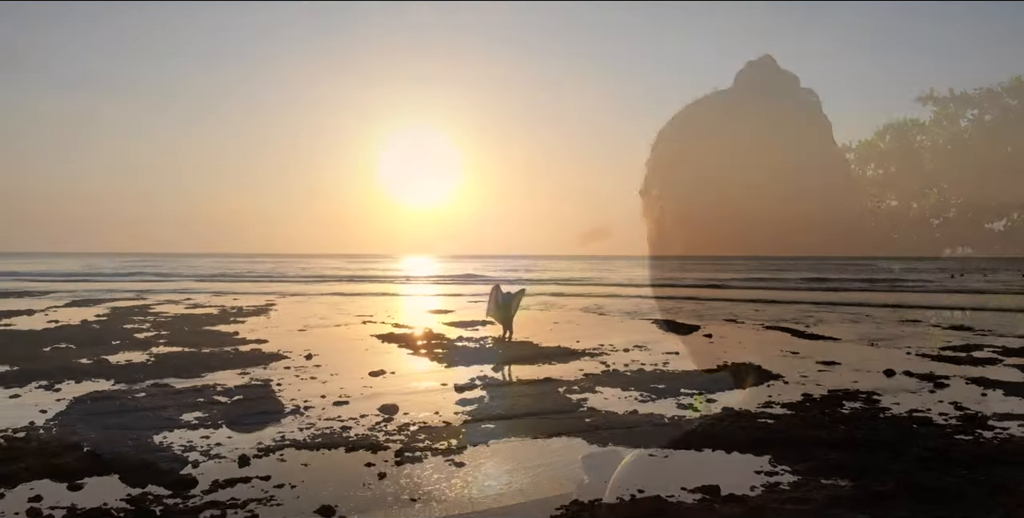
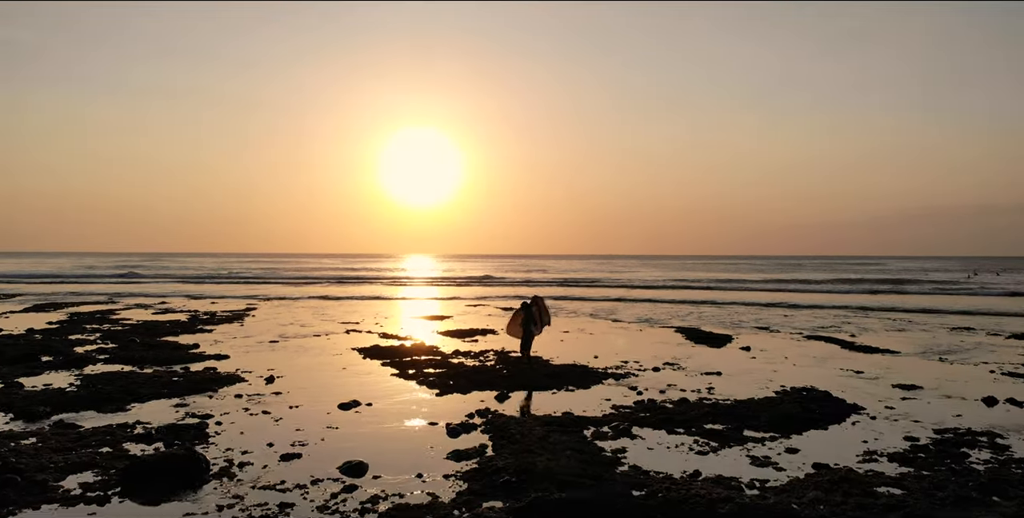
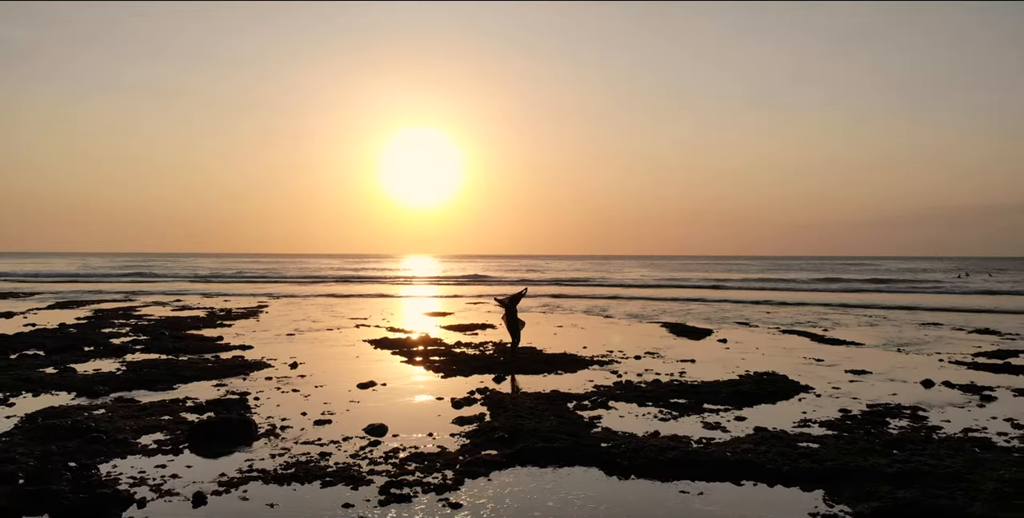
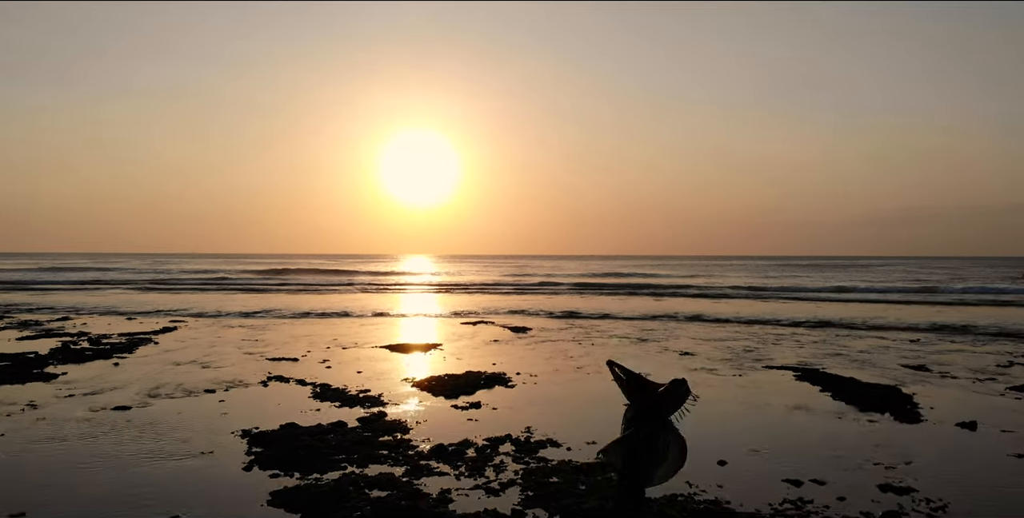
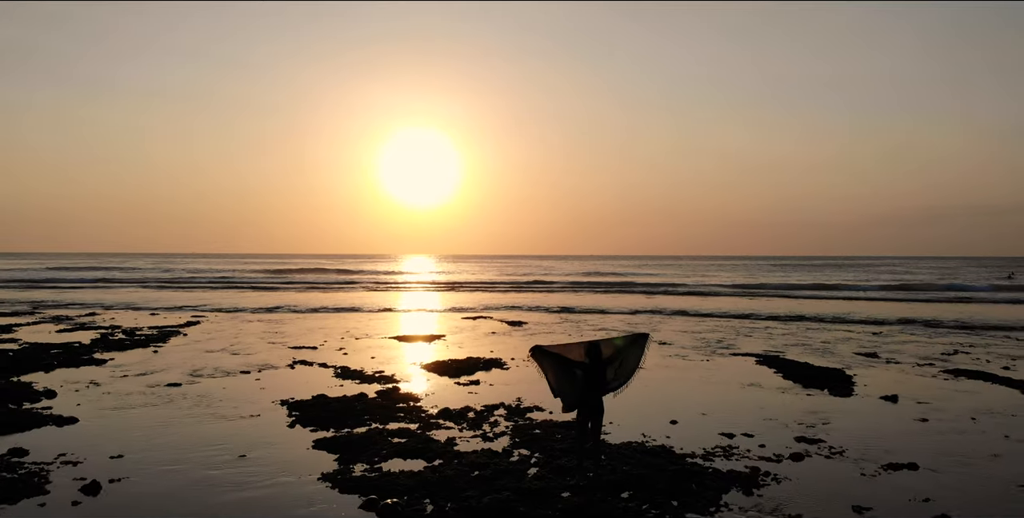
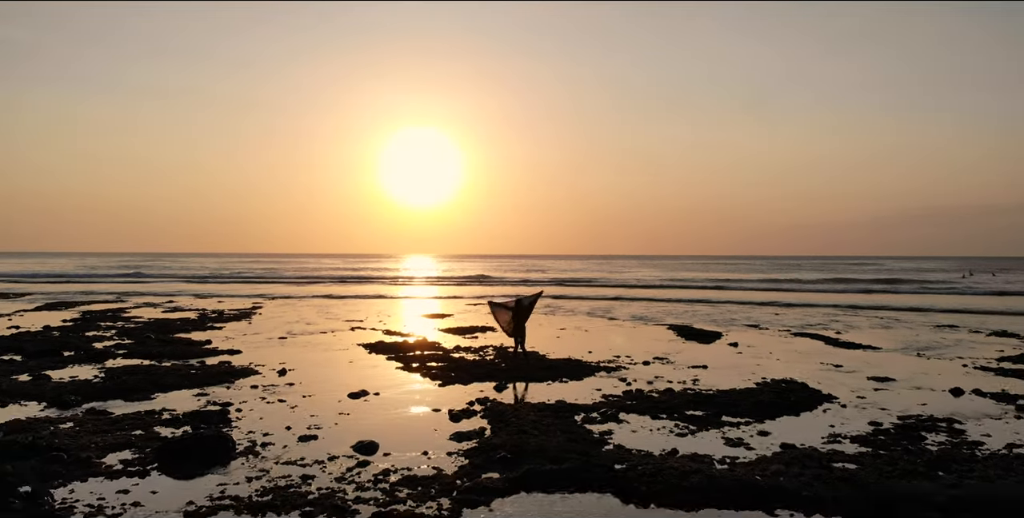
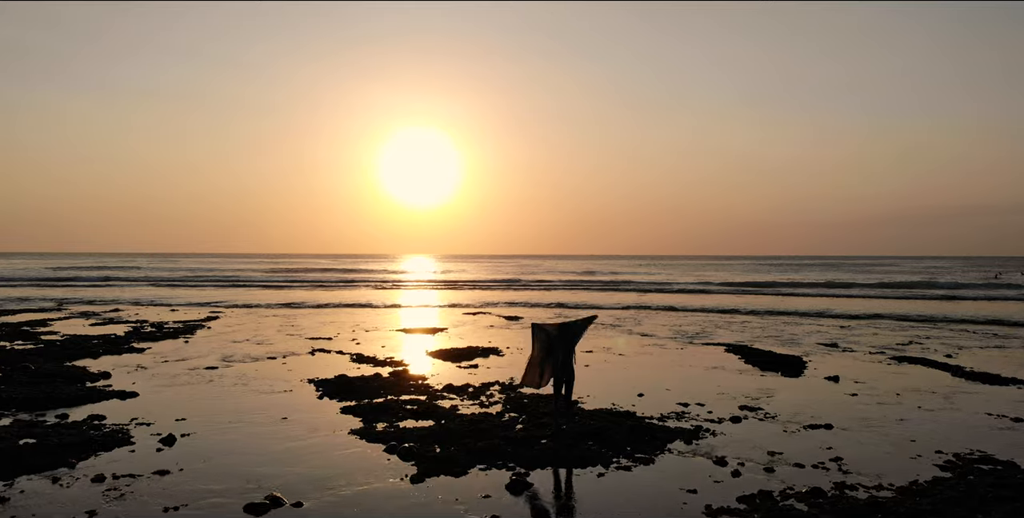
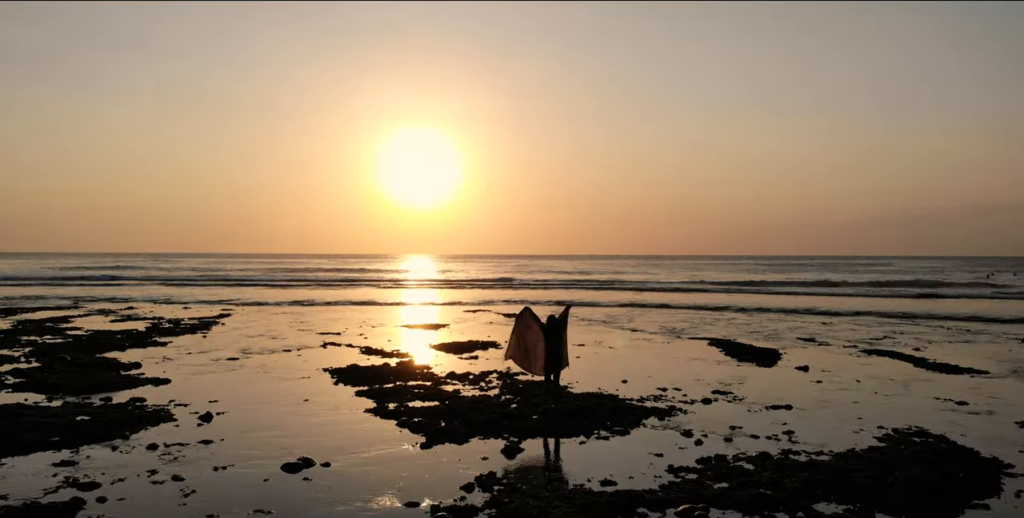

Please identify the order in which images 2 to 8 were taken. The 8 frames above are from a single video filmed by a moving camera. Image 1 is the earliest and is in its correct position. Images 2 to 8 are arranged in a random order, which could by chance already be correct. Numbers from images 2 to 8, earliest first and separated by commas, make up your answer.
3, 6, 2, 8, 7, 5, 4
